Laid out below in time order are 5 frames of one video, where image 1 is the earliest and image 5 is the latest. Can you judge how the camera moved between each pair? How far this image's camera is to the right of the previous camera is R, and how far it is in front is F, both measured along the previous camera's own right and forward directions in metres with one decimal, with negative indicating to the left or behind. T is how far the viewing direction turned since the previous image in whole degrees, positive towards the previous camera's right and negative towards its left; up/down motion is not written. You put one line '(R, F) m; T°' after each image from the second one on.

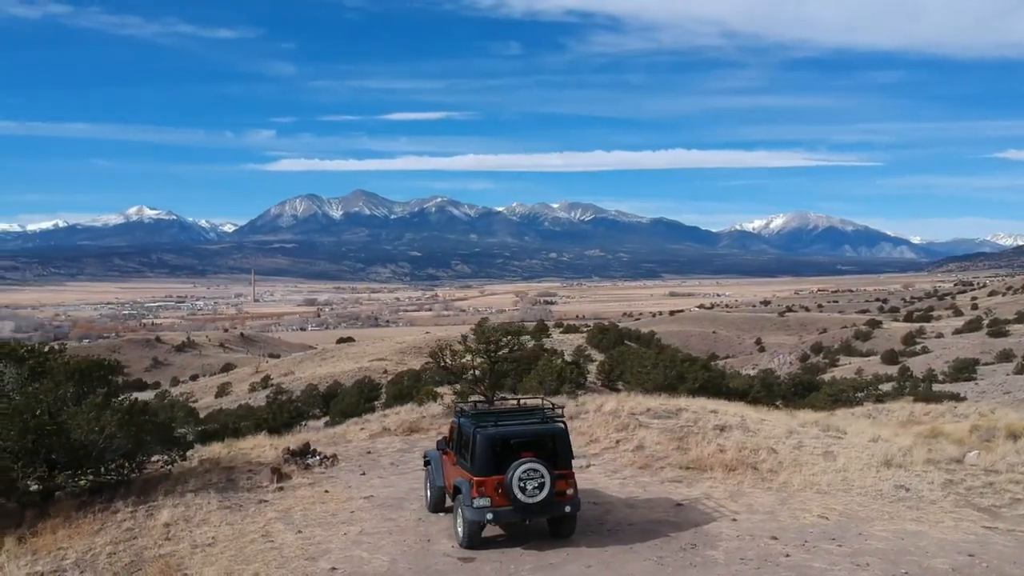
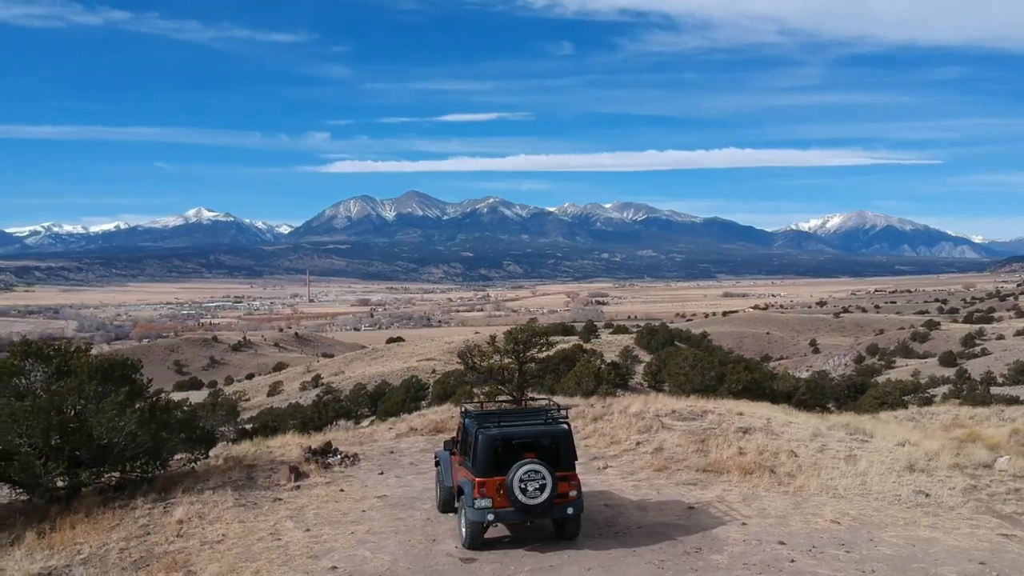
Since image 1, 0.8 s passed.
(+0.6, 0.0) m; -3°
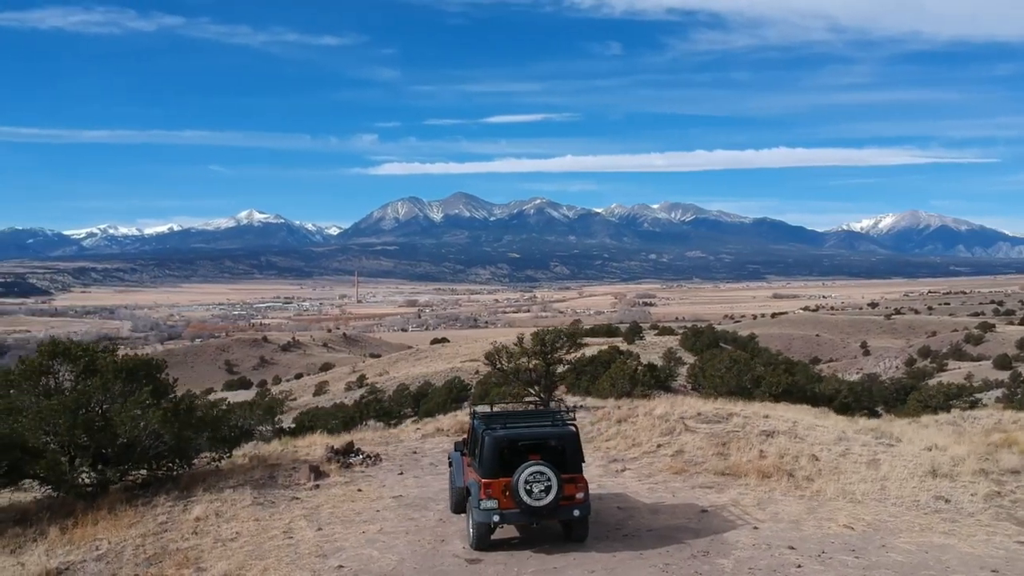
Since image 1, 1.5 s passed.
(+0.5, 0.0) m; -3°
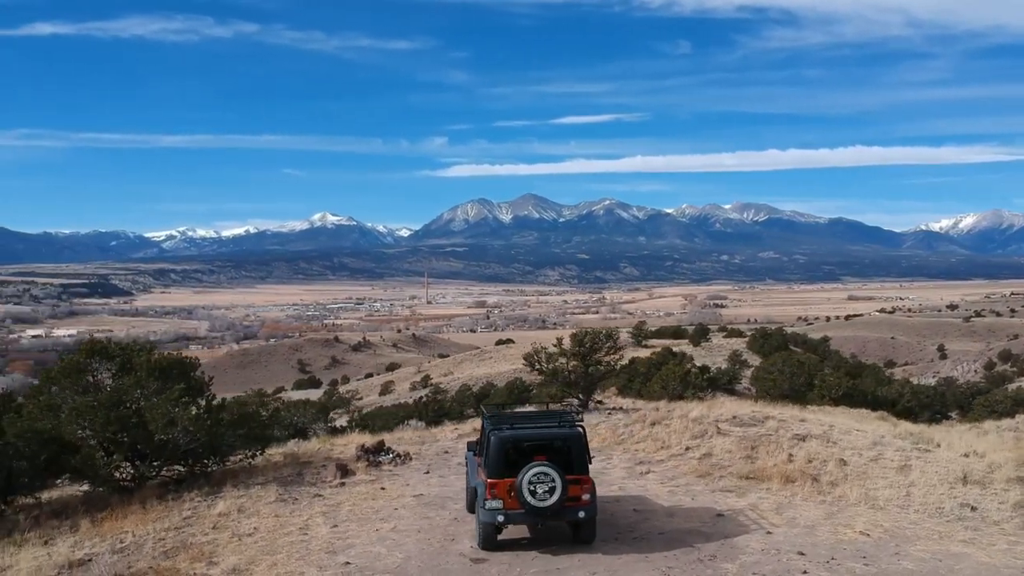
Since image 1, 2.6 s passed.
(+0.8, 0.0) m; -4°
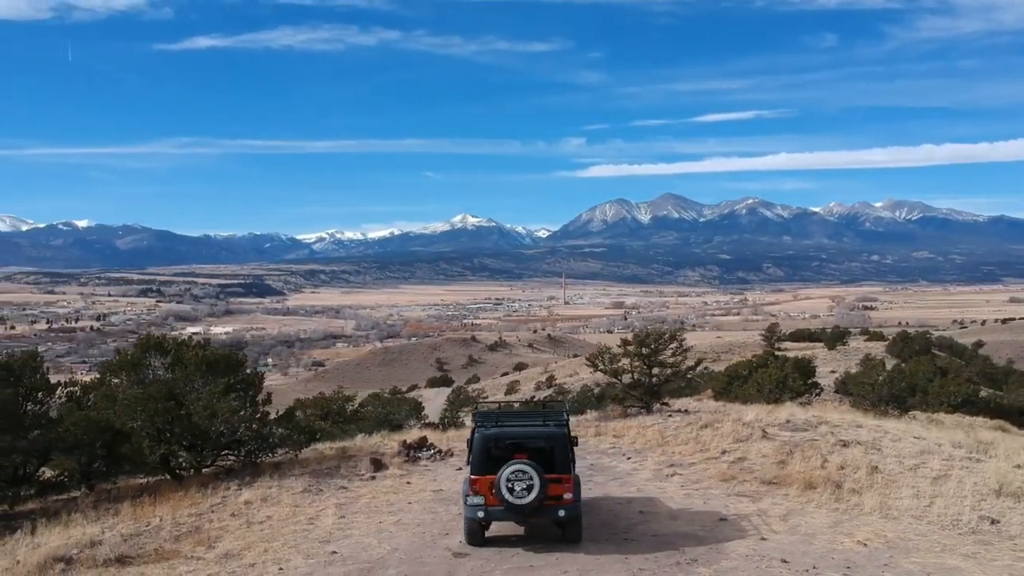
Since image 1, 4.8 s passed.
(+1.9, 0.0) m; -8°
